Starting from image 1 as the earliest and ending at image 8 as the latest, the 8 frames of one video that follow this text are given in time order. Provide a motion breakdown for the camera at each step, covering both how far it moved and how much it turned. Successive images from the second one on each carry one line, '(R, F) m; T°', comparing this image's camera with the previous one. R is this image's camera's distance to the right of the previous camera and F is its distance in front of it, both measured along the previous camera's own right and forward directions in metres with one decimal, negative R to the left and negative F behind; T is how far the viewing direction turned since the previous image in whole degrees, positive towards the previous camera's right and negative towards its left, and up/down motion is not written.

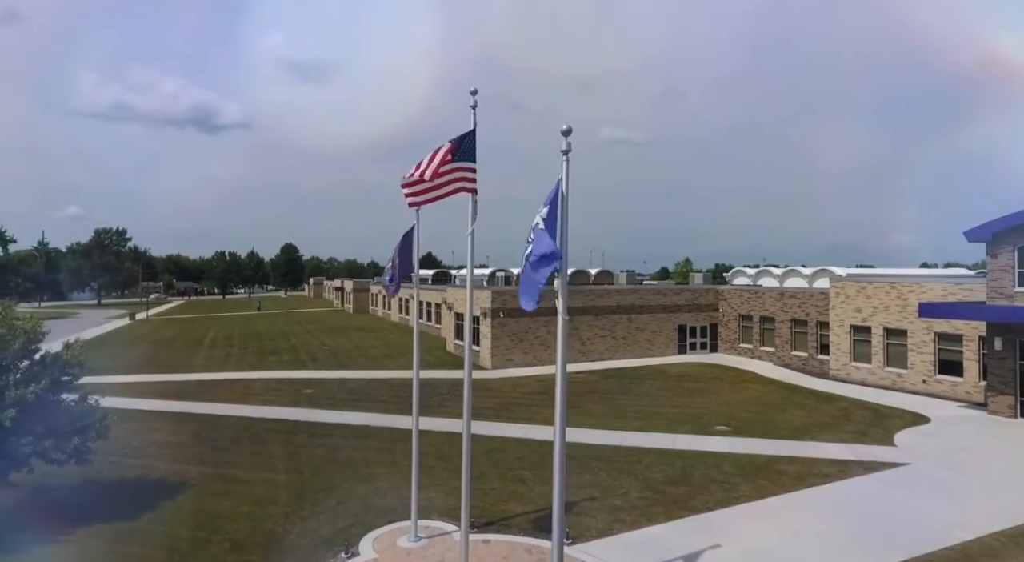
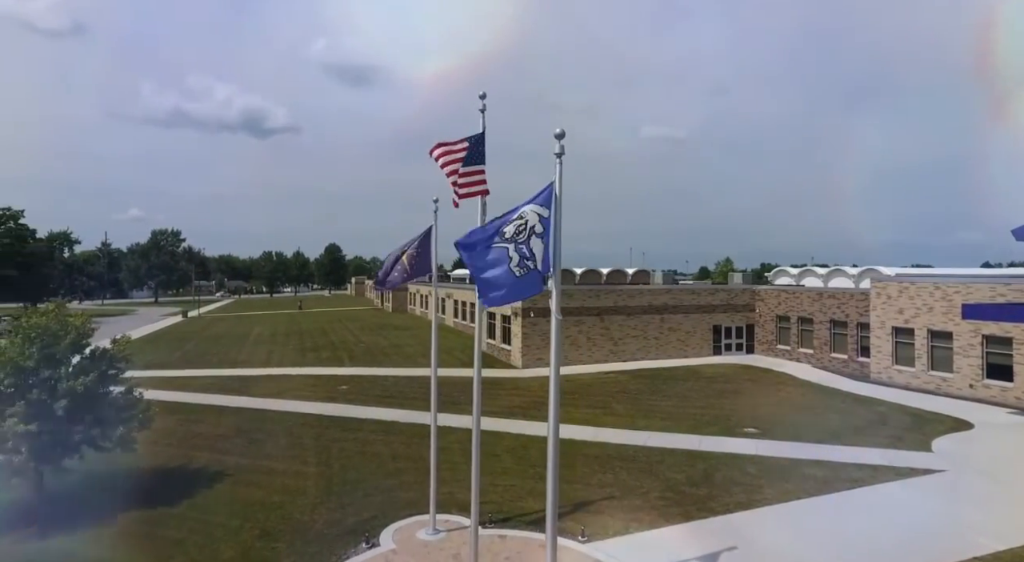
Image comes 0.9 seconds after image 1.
(+0.6, -0.2) m; -4°
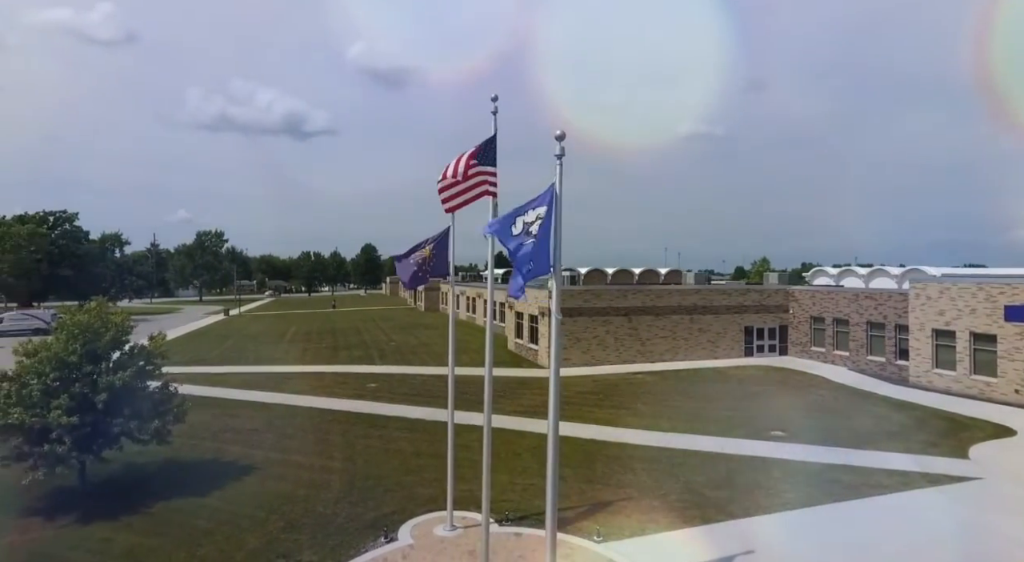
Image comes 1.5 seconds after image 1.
(+0.5, -0.1) m; -4°
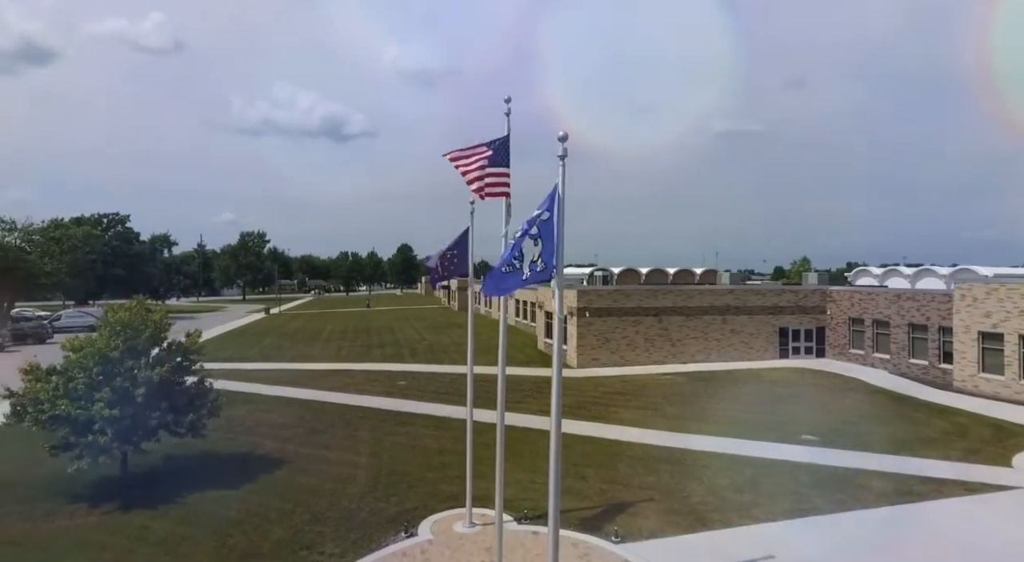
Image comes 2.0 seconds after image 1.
(+0.5, -0.1) m; -4°
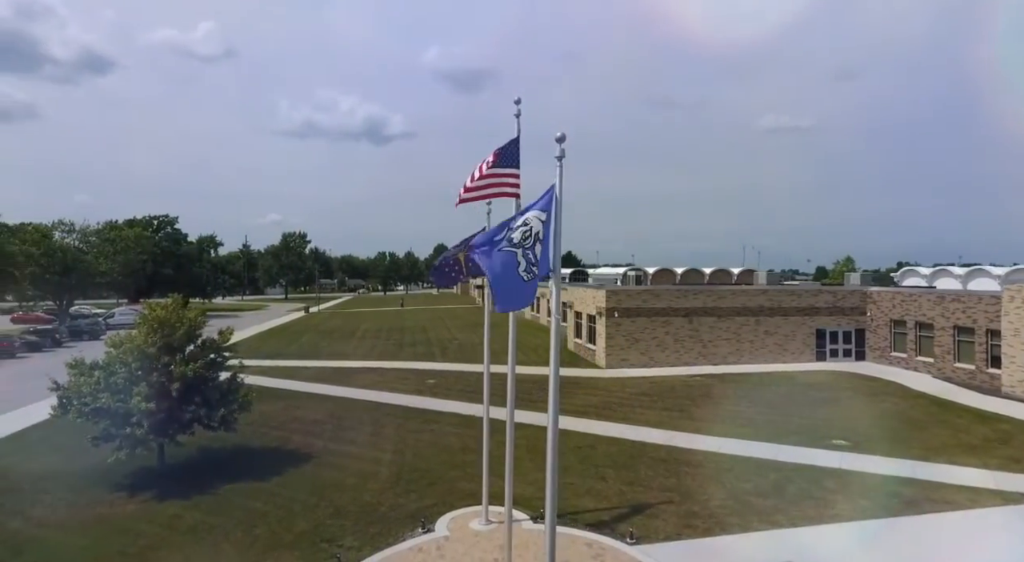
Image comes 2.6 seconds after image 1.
(+0.6, -0.1) m; -4°
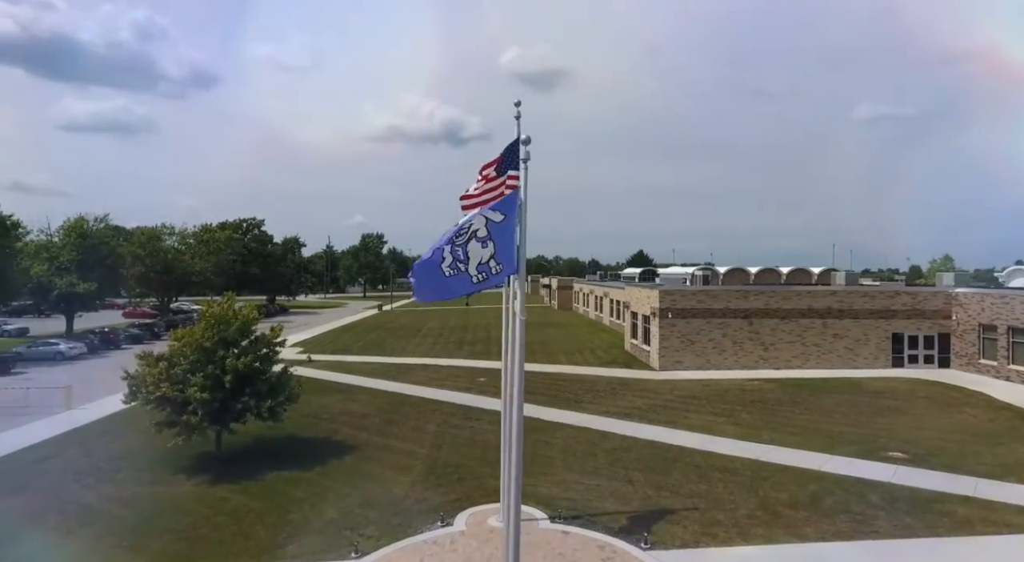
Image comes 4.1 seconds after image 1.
(+1.6, 0.0) m; -8°
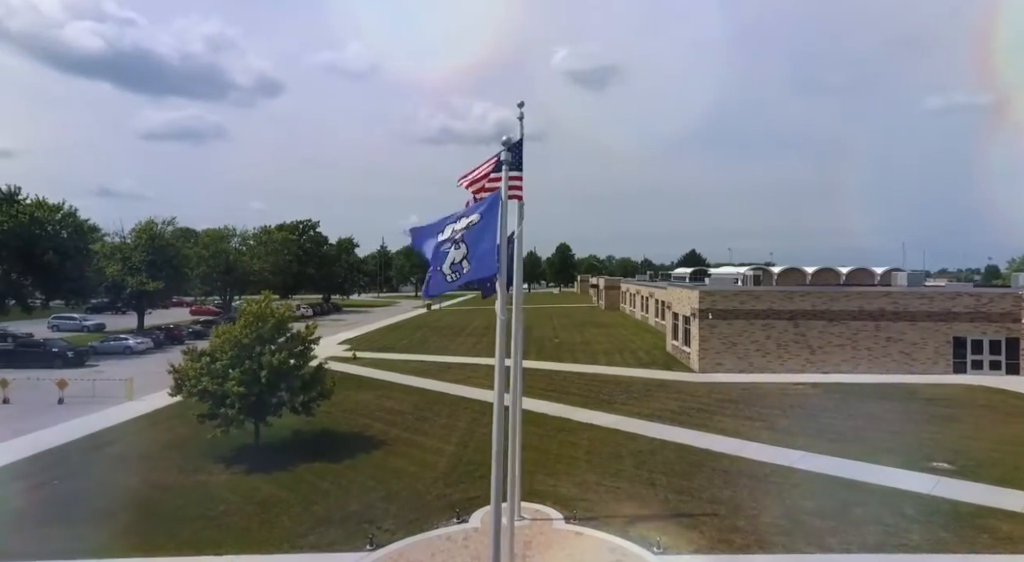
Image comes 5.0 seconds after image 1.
(+1.0, +0.1) m; -6°
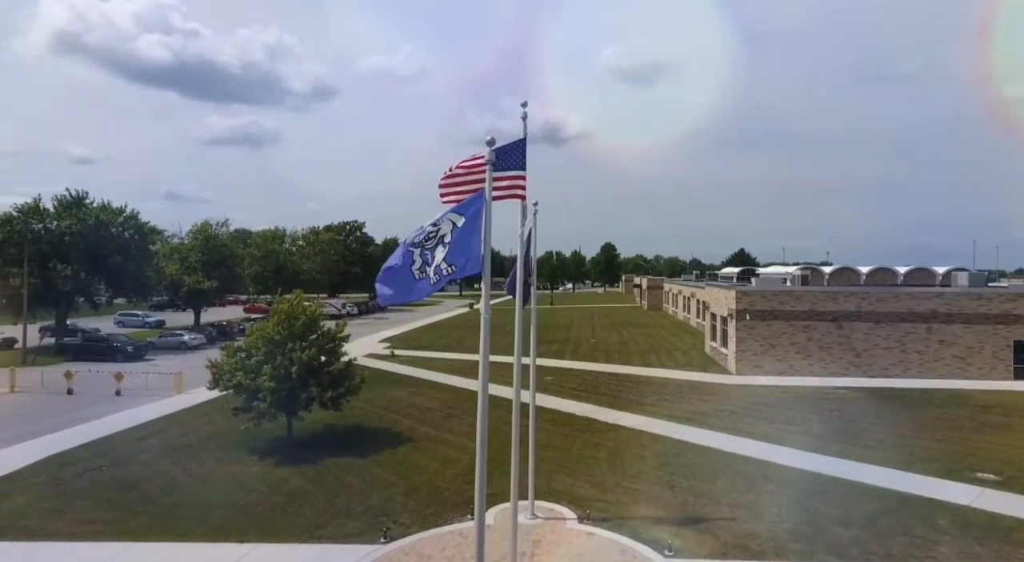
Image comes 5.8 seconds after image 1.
(+0.9, +0.1) m; -5°
